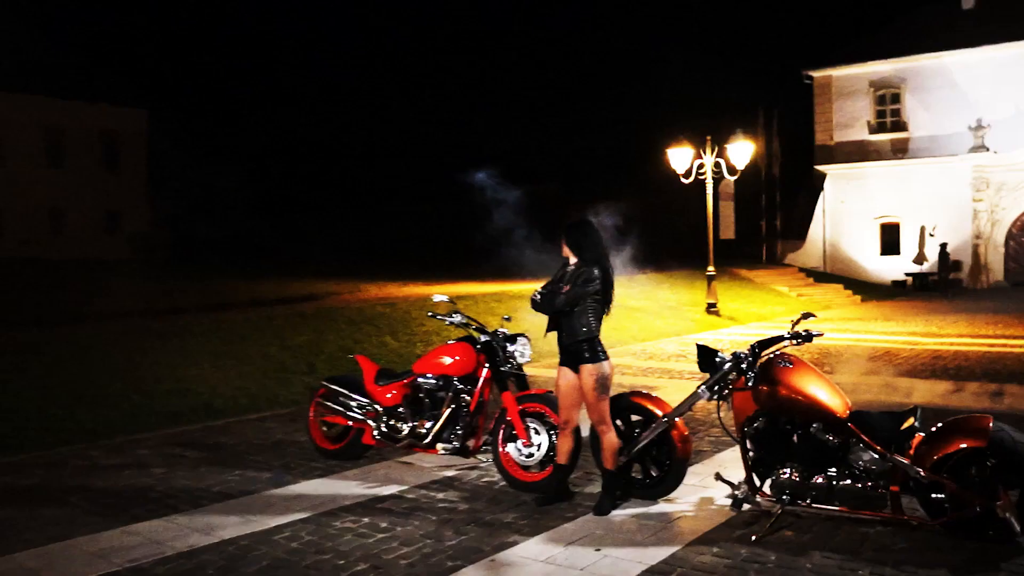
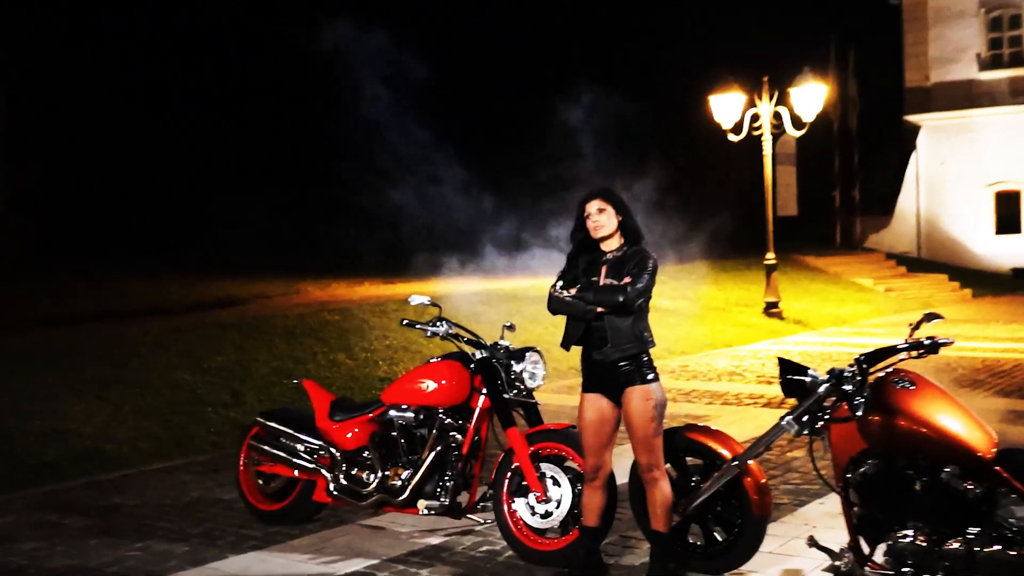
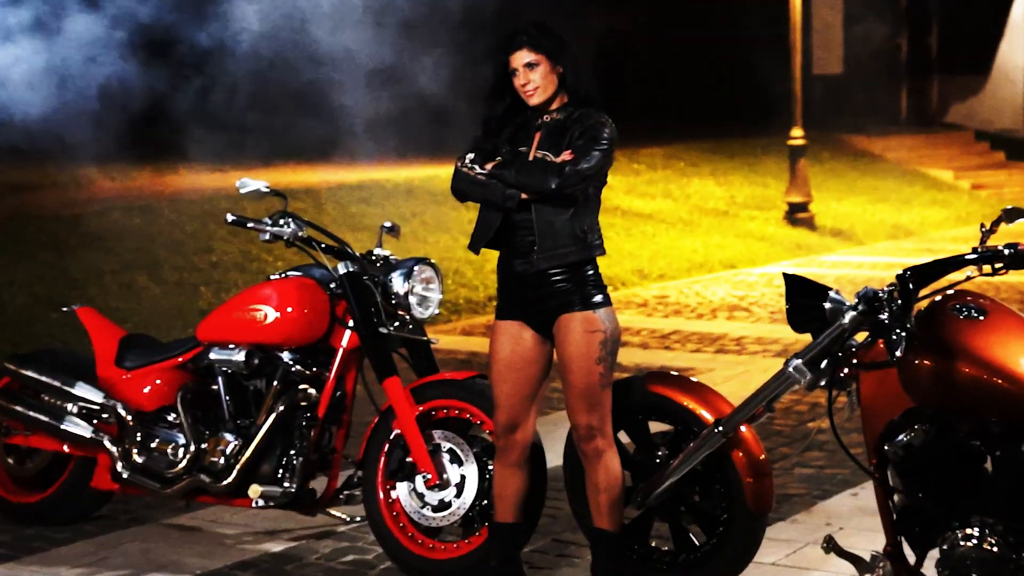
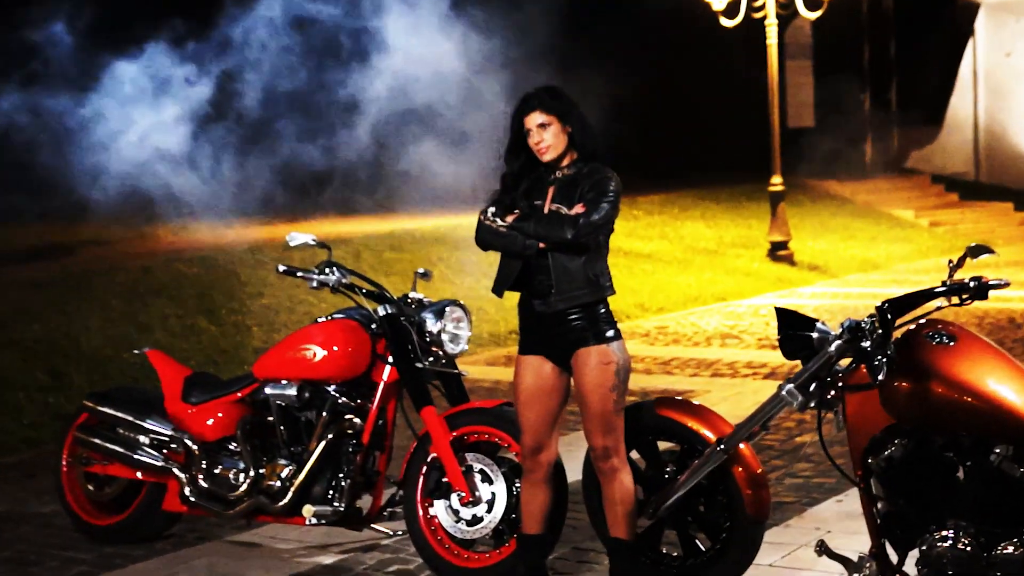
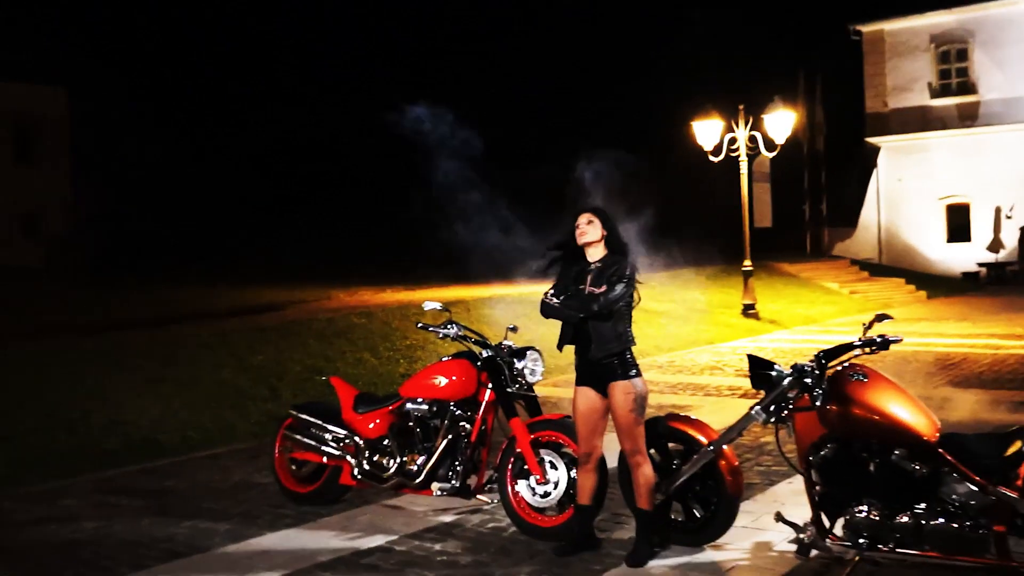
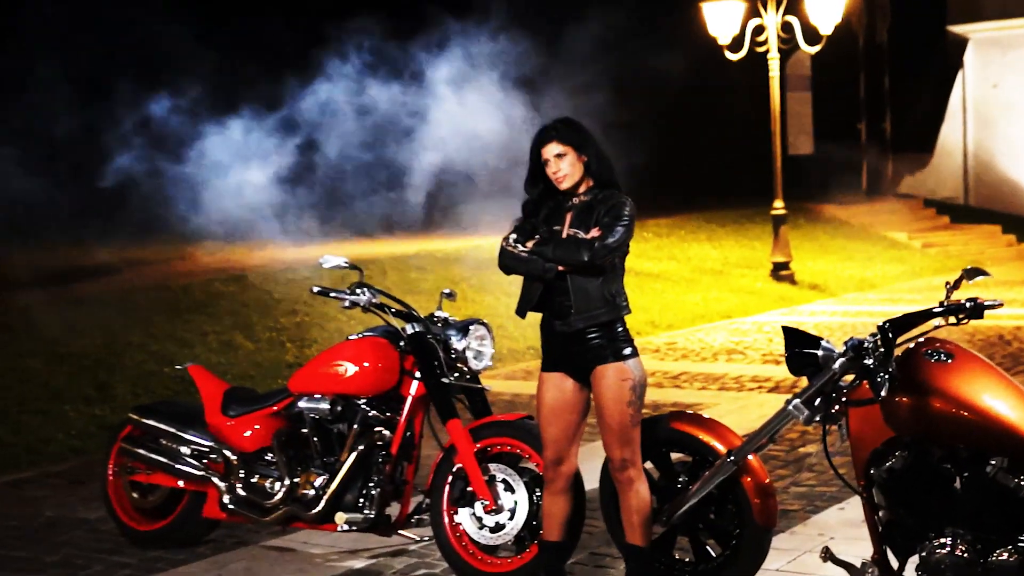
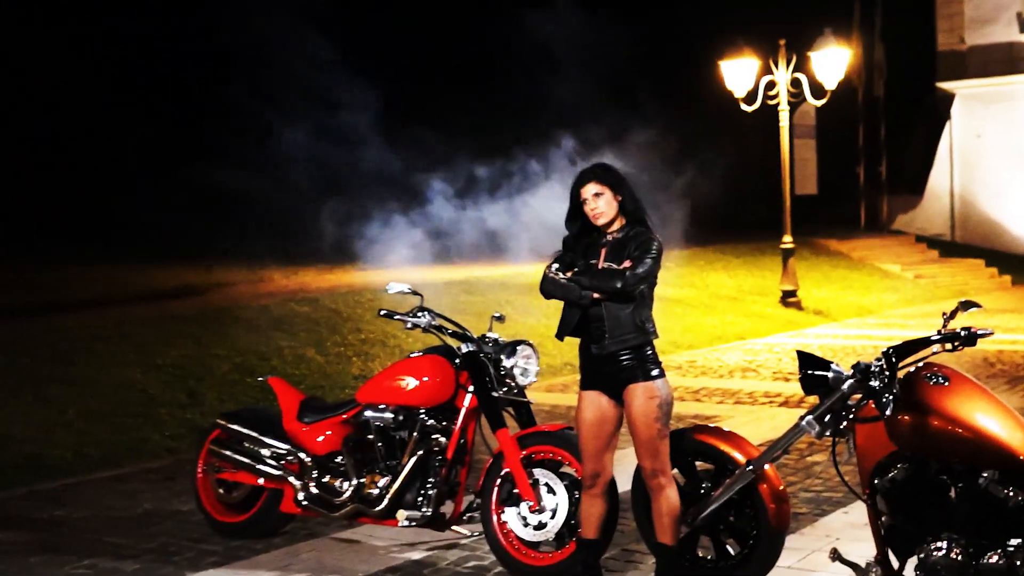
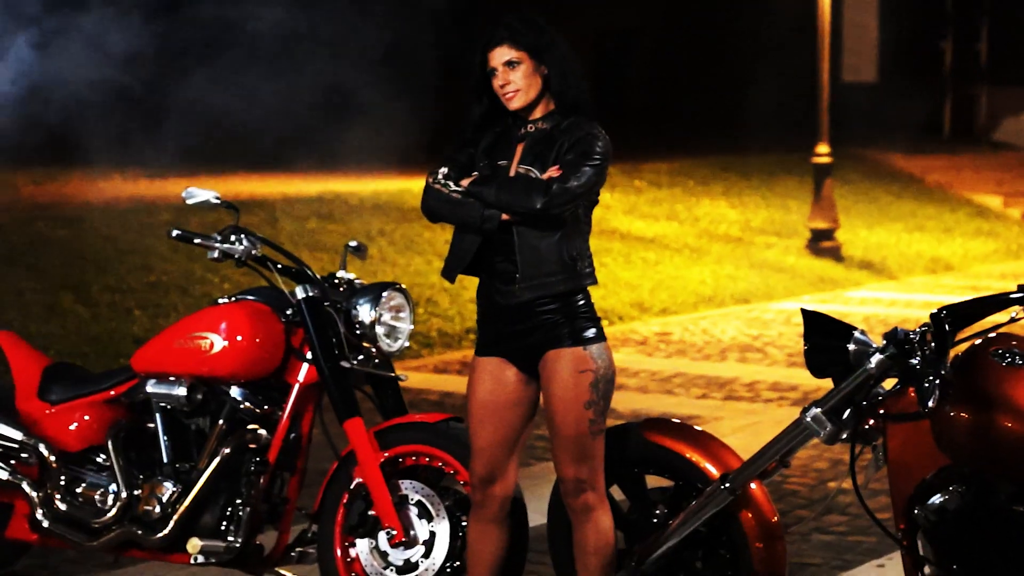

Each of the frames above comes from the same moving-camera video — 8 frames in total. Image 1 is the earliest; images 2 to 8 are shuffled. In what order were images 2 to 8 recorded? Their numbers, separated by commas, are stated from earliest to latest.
5, 2, 7, 6, 4, 3, 8
